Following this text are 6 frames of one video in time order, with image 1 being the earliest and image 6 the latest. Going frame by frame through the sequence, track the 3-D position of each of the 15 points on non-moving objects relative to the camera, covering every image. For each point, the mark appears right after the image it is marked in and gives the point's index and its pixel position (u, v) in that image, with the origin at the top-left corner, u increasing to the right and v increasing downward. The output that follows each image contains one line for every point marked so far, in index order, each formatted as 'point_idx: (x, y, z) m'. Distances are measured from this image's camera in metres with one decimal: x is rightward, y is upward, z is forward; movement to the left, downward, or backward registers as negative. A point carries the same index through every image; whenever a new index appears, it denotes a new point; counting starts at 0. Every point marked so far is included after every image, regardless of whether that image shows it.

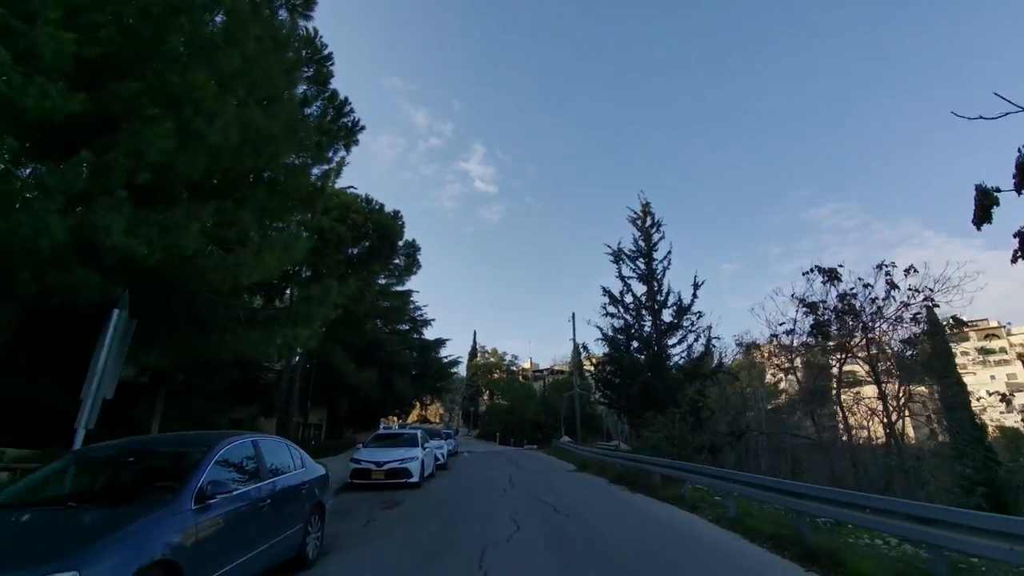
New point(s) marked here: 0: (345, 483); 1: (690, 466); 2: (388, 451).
0: (-4.7, -5.5, +15.1) m
1: (+4.4, -4.4, +13.2) m
2: (-3.6, -4.8, +15.5) m
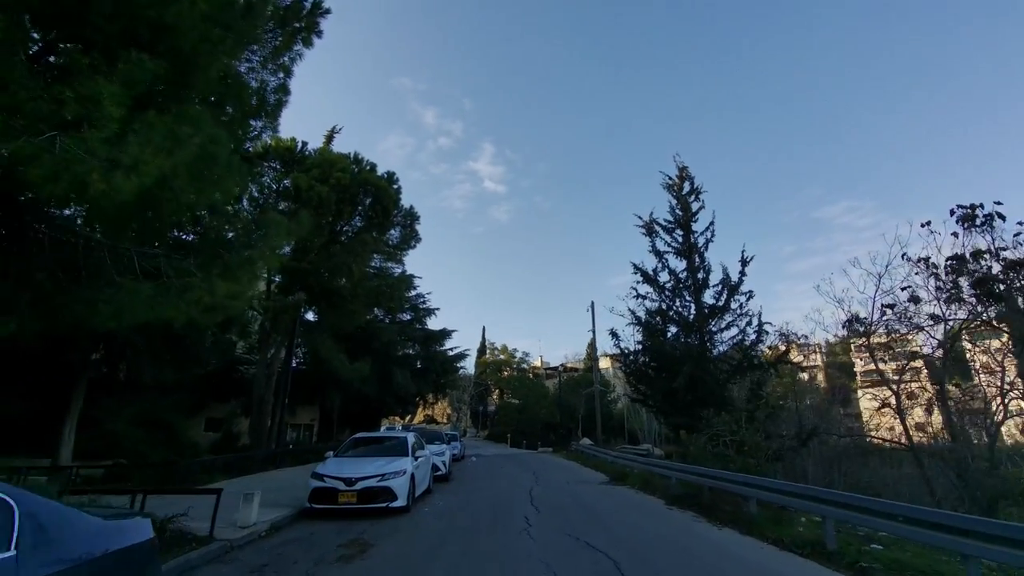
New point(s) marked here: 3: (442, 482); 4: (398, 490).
0: (-4.2, -4.5, +10.8) m
1: (+4.9, -3.3, +8.8) m
2: (-3.1, -3.7, +11.2) m
3: (-2.3, -6.4, +17.6) m
4: (-2.3, -4.1, +10.8) m
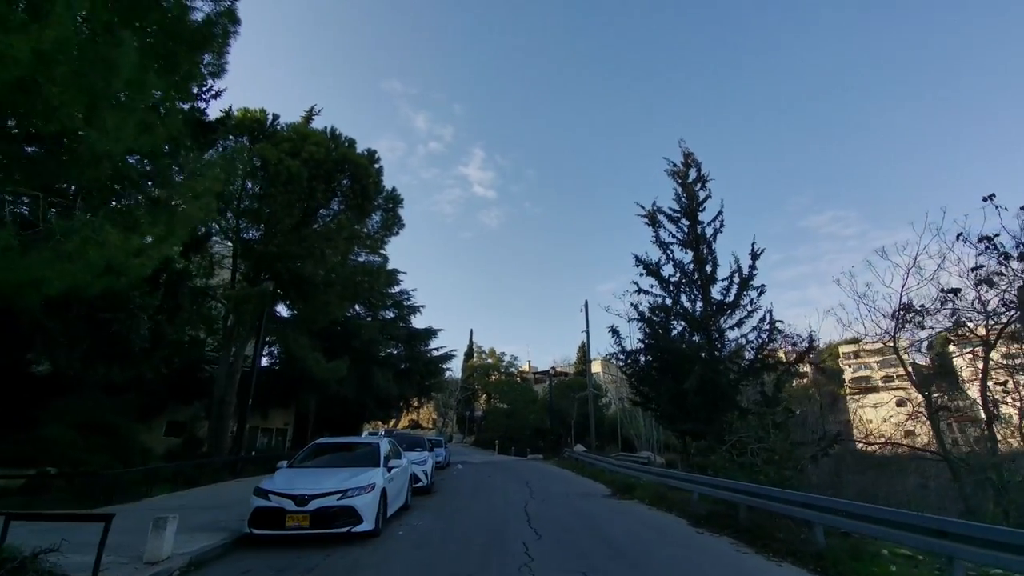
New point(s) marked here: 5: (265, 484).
0: (-4.3, -3.9, +8.5) m
1: (+4.8, -2.9, +6.8) m
2: (-3.2, -3.2, +9.0) m
3: (-2.6, -6.0, +15.3) m
4: (-2.4, -3.6, +8.6) m
5: (-4.0, -3.2, +8.7) m
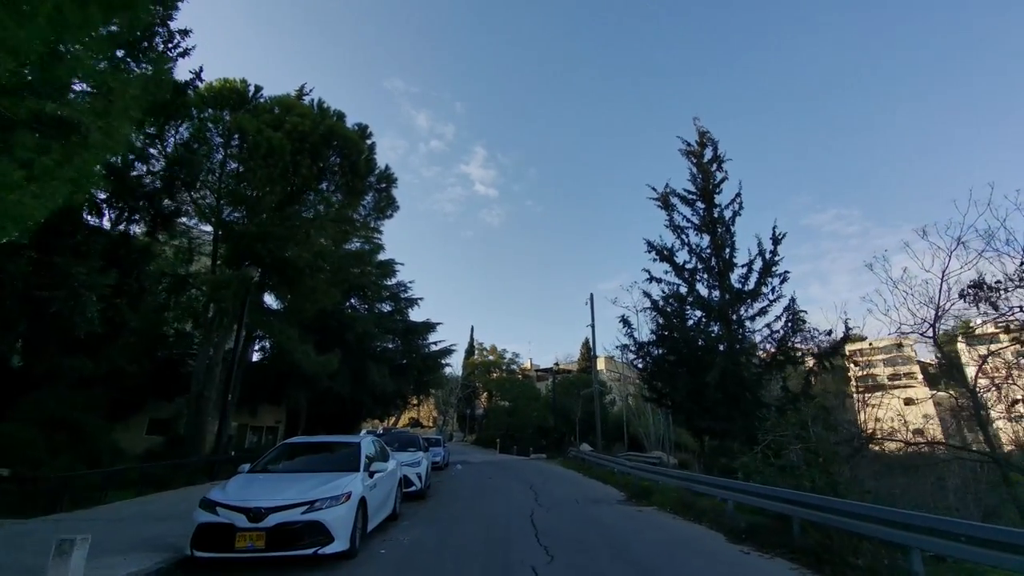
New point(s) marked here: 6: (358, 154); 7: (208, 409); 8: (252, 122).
0: (-4.2, -3.5, +6.9) m
1: (+4.9, -2.4, +5.1) m
2: (-3.1, -2.7, +7.4) m
3: (-2.5, -5.5, +13.7) m
4: (-2.3, -3.1, +7.0) m
5: (-3.9, -2.7, +7.1) m
6: (-5.5, +4.8, +19.1) m
7: (-11.4, -4.5, +19.9) m
8: (-8.1, +5.2, +16.6) m
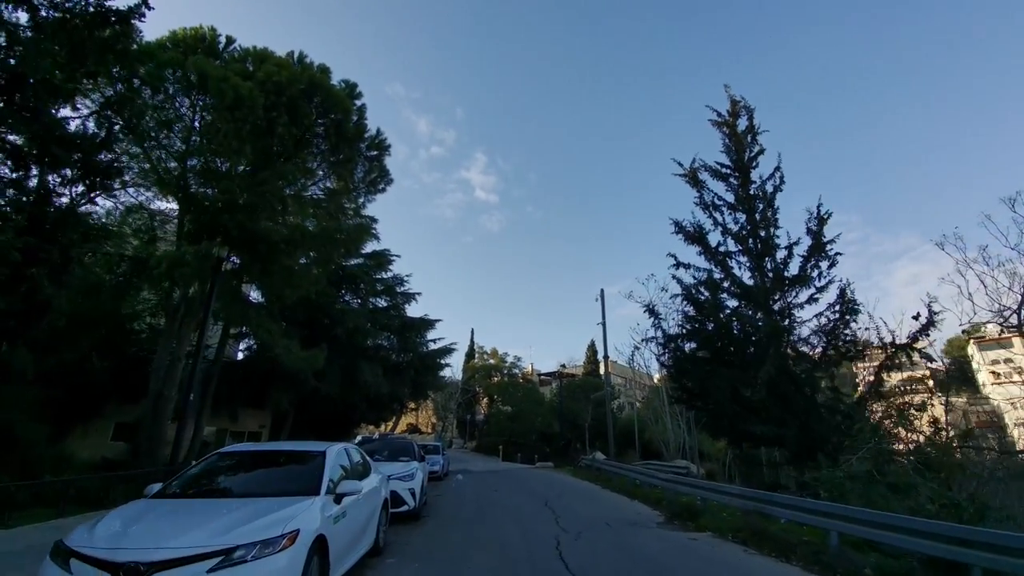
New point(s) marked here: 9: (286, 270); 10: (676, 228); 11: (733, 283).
0: (-3.9, -2.8, +4.3) m
1: (+5.3, -1.7, +2.5) m
2: (-2.8, -2.0, +4.7) m
3: (-2.1, -4.9, +11.0) m
4: (-2.0, -2.4, +4.3) m
5: (-3.6, -2.0, +4.4) m
6: (-5.2, +5.3, +16.5) m
7: (-11.1, -4.0, +17.2) m
8: (-7.7, +5.8, +14.1) m
9: (-6.7, +0.5, +15.8) m
10: (+5.9, +2.2, +19.1) m
11: (+7.3, +0.1, +17.6) m
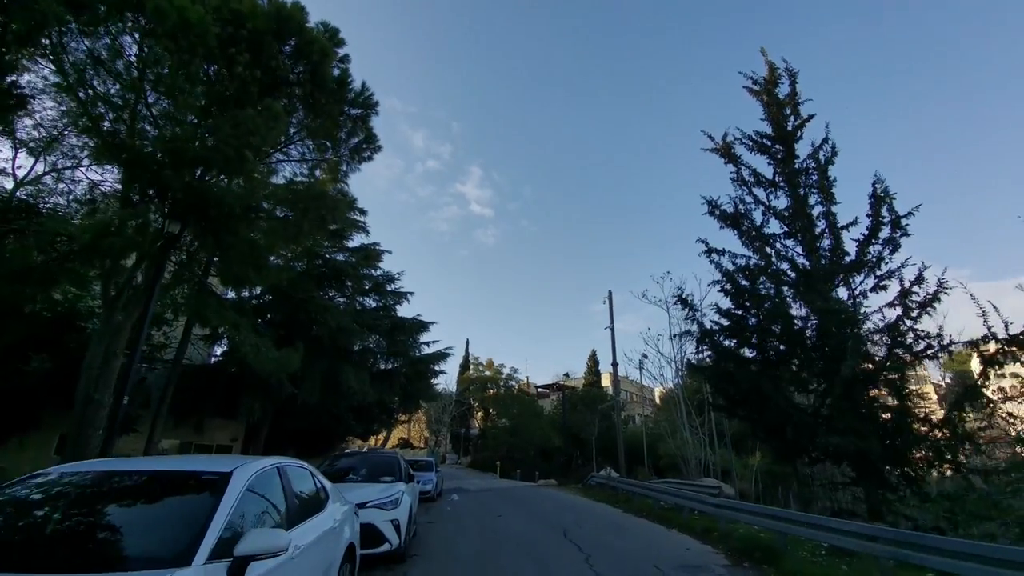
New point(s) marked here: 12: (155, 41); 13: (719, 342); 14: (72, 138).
0: (-3.5, -2.0, +1.4) m
1: (+5.7, -0.9, -0.2) m
2: (-2.4, -1.2, +1.9) m
3: (-1.9, -4.3, +8.1) m
4: (-1.6, -1.7, +1.5) m
5: (-3.2, -1.2, +1.6) m
6: (-4.9, +5.8, +13.9) m
7: (-10.9, -3.5, +14.2) m
8: (-7.4, +6.3, +11.4) m
9: (-6.4, +1.0, +12.9) m
10: (+6.2, +2.5, +16.5) m
11: (+7.6, +0.5, +14.9) m
12: (-7.6, +5.2, +11.4) m
13: (+5.9, -1.6, +15.1) m
14: (-12.0, +4.1, +14.6) m
